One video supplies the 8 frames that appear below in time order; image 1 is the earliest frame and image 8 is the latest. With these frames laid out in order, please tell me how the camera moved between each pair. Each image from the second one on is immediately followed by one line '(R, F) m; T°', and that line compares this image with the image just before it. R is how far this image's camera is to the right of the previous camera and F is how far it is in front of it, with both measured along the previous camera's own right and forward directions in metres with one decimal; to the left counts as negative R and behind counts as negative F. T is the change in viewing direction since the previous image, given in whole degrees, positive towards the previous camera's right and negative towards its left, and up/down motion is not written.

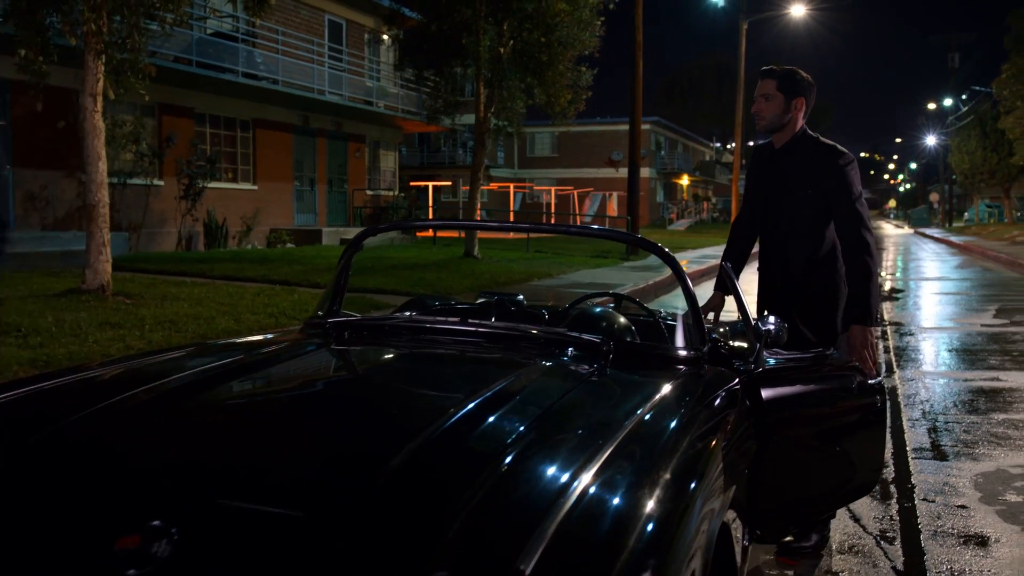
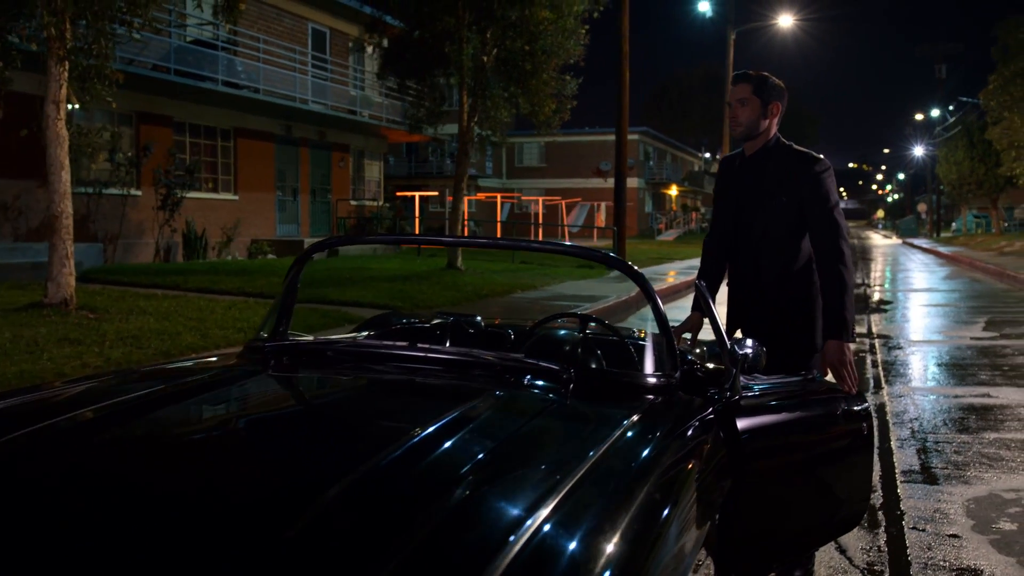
(+0.1, +0.3) m; +1°
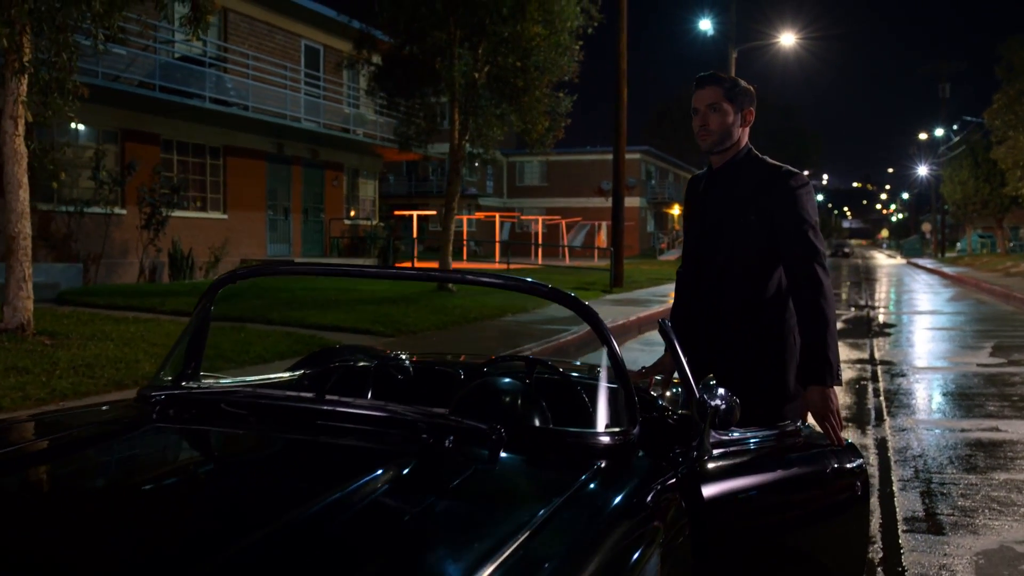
(+0.2, +0.5) m; 0°
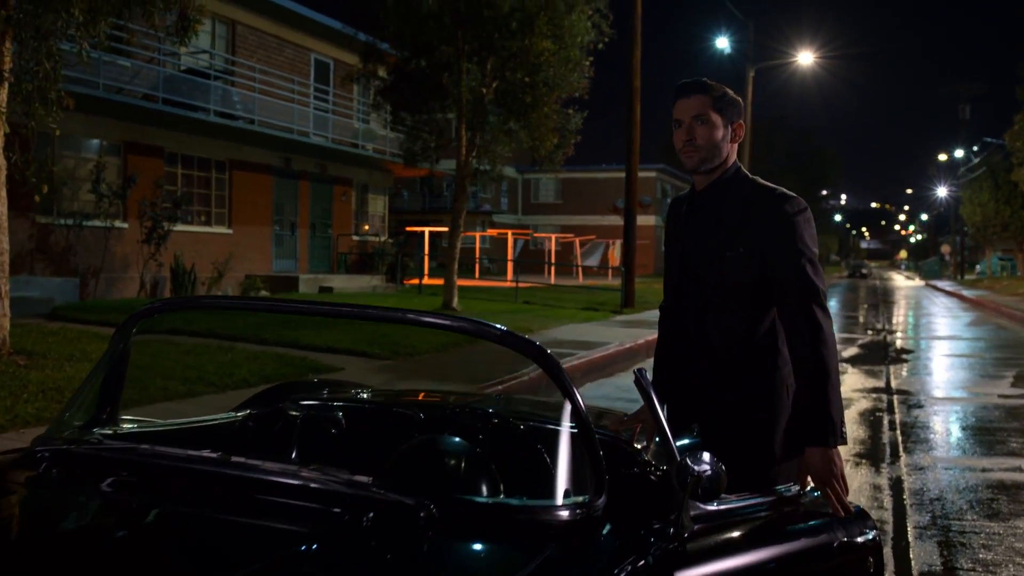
(+0.2, +0.4) m; -1°
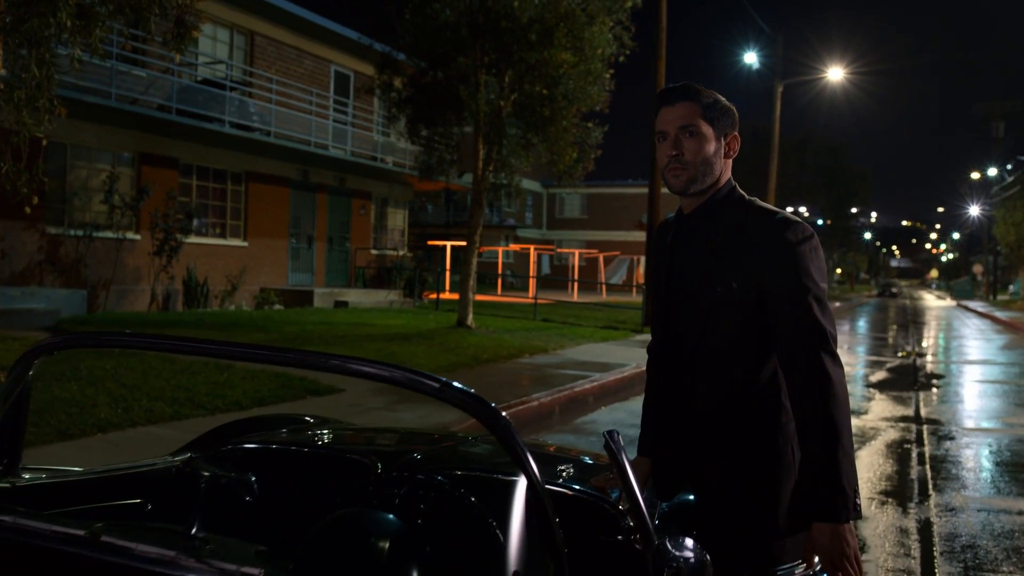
(+0.2, +0.4) m; -2°
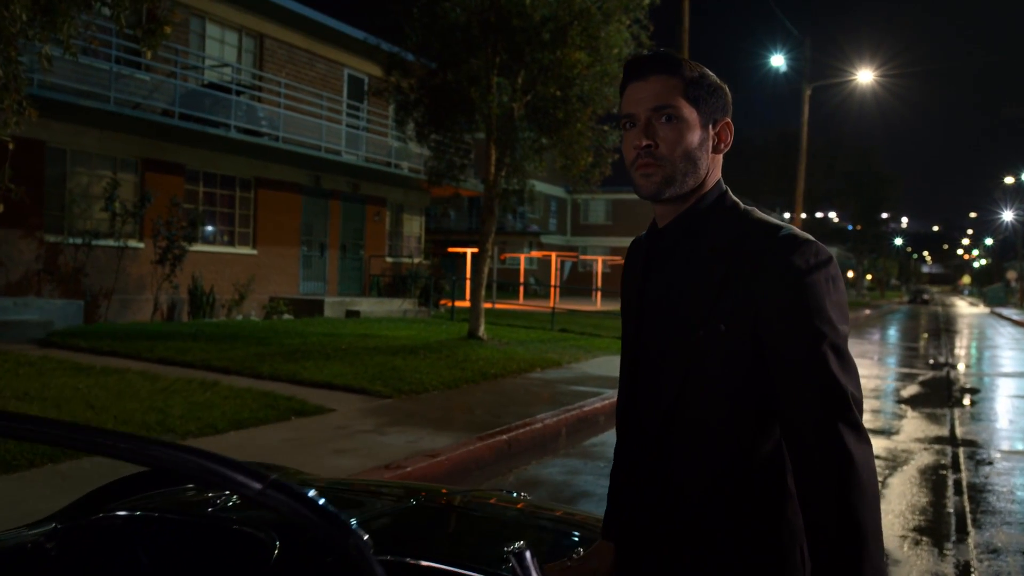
(+0.2, +0.7) m; -2°
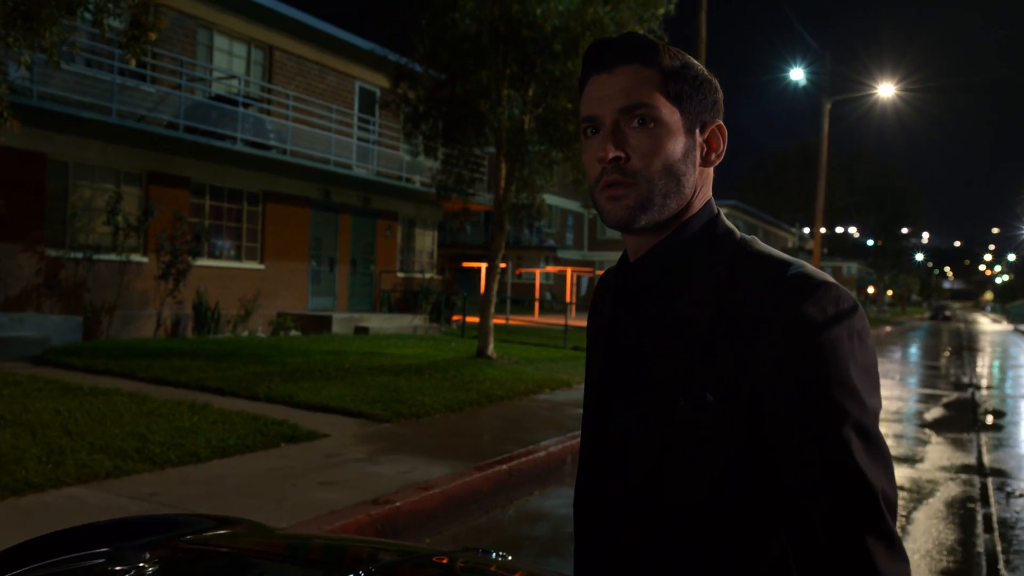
(+0.1, +0.4) m; -1°
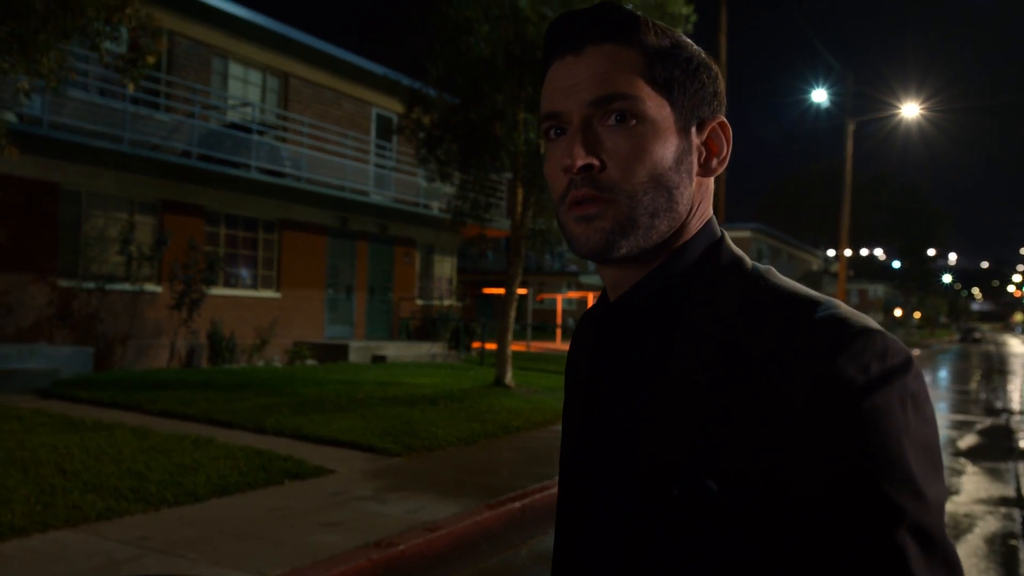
(+0.1, +0.3) m; -1°
